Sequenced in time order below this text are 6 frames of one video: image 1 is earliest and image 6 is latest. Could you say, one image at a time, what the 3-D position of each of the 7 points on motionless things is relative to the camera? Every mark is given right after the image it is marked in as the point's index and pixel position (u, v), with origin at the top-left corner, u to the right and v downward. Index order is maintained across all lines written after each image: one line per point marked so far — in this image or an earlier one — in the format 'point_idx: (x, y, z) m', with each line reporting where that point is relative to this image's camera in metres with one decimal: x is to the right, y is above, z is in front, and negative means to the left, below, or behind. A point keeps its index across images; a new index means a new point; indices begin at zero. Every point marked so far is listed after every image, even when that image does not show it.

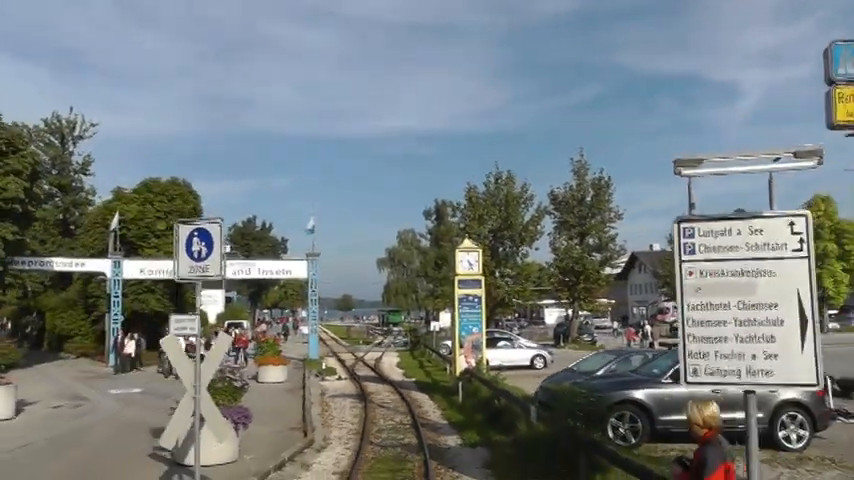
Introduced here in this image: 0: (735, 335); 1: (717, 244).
0: (+2.4, -0.7, +7.0) m
1: (+2.3, 0.0, +7.0) m
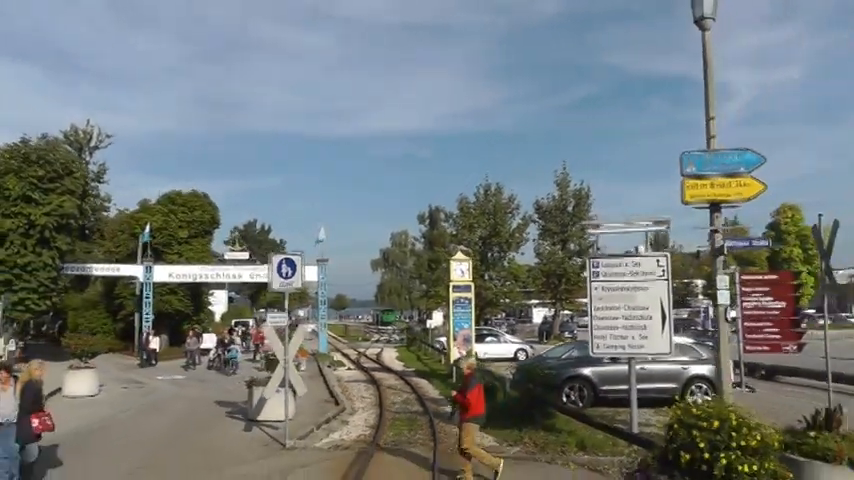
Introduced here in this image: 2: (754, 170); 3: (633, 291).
0: (+2.6, -1.1, +11.6) m
1: (+2.4, -0.4, +11.6) m
2: (+4.3, +0.9, +11.7) m
3: (+2.7, -0.6, +11.6) m
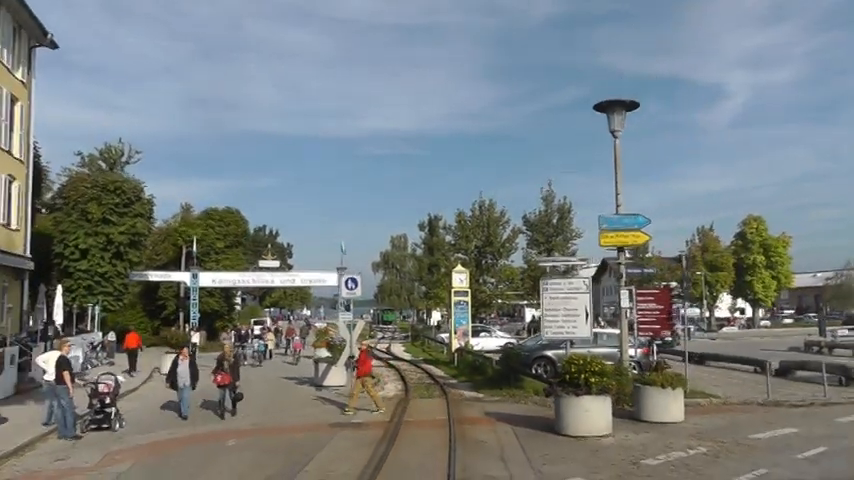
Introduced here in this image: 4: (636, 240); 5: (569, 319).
0: (+2.9, -1.7, +19.1) m
1: (+2.7, -1.0, +19.1) m
2: (+4.7, +0.3, +19.2) m
3: (+3.0, -1.2, +19.0) m
4: (+4.4, 0.0, +19.0) m
5: (+3.0, -1.7, +19.0) m
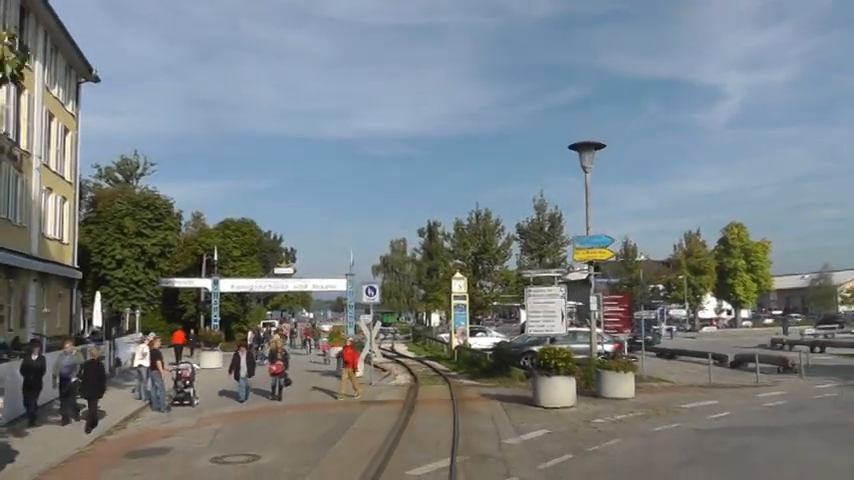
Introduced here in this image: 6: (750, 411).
0: (+3.1, -2.1, +23.5) m
1: (+2.9, -1.4, +23.5) m
2: (+4.8, -0.1, +23.7) m
3: (+3.2, -1.6, +23.5) m
4: (+4.6, -0.4, +23.5) m
5: (+3.2, -2.1, +23.5) m
6: (+6.5, -3.4, +17.8) m
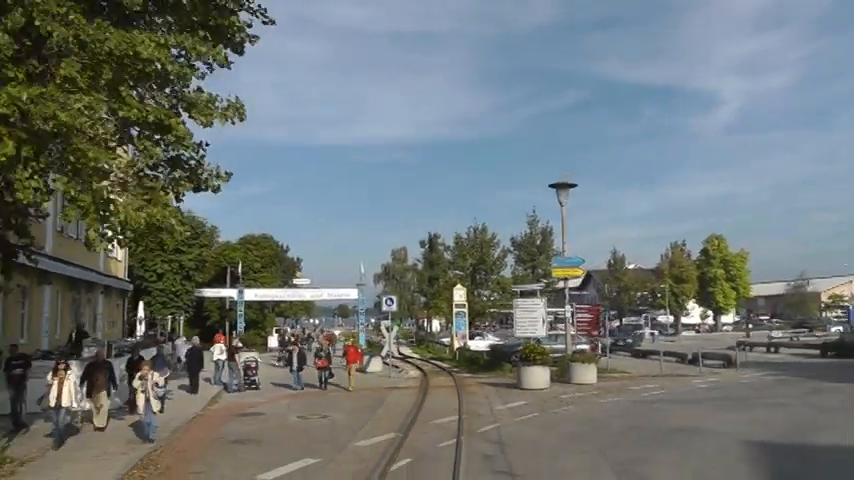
0: (+3.3, -2.8, +29.5) m
1: (+3.2, -2.1, +29.5) m
2: (+5.1, -0.8, +29.7) m
3: (+3.4, -2.3, +29.5) m
4: (+4.9, -1.1, +29.5) m
5: (+3.5, -2.8, +29.5) m
6: (+6.8, -4.1, +23.8) m
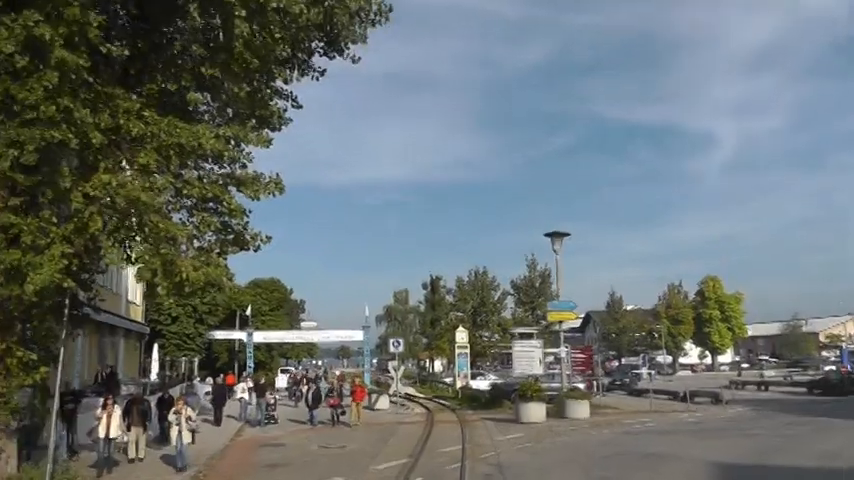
0: (+3.5, -4.4, +31.7) m
1: (+3.3, -3.7, +31.7) m
2: (+5.3, -2.4, +31.9) m
3: (+3.6, -3.9, +31.7) m
4: (+5.0, -2.7, +31.7) m
5: (+3.6, -4.4, +31.6) m
6: (+6.9, -5.4, +25.9) m
